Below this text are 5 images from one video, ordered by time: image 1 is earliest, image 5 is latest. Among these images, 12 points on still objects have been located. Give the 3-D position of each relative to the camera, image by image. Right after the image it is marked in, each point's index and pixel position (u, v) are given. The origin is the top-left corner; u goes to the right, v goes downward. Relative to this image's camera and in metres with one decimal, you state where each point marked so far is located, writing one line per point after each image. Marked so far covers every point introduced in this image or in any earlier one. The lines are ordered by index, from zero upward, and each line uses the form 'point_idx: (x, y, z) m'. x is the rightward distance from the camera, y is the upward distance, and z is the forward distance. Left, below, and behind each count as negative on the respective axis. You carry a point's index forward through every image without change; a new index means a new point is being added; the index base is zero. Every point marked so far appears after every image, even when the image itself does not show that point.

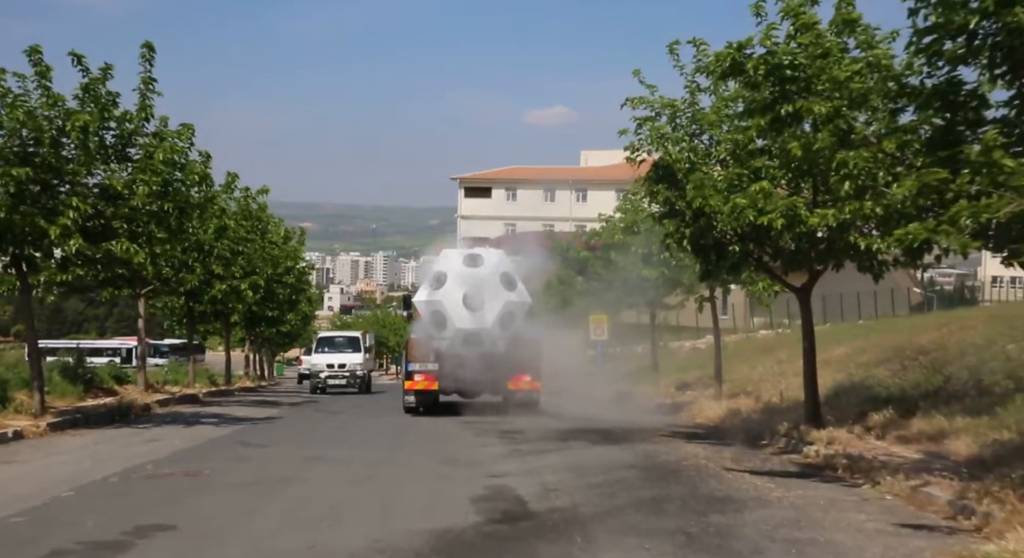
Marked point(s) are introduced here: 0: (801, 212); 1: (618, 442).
0: (+3.6, +0.9, +13.9) m
1: (+1.6, -2.5, +17.2) m
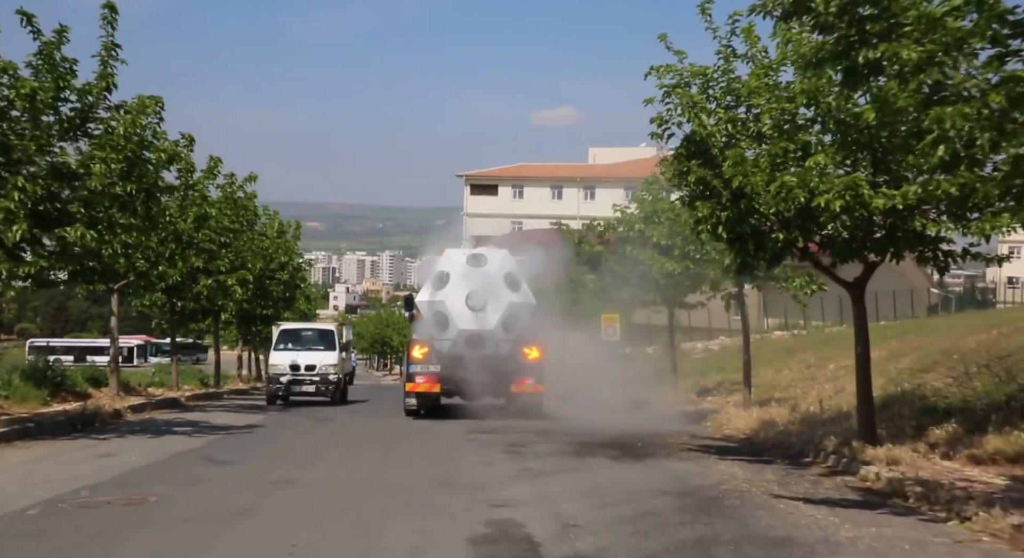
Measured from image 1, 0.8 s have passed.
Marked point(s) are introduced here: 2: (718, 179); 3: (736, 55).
0: (+3.7, +0.9, +11.8) m
1: (+1.7, -2.4, +15.1) m
2: (+2.5, +1.2, +13.4) m
3: (+3.0, +3.0, +14.9) m
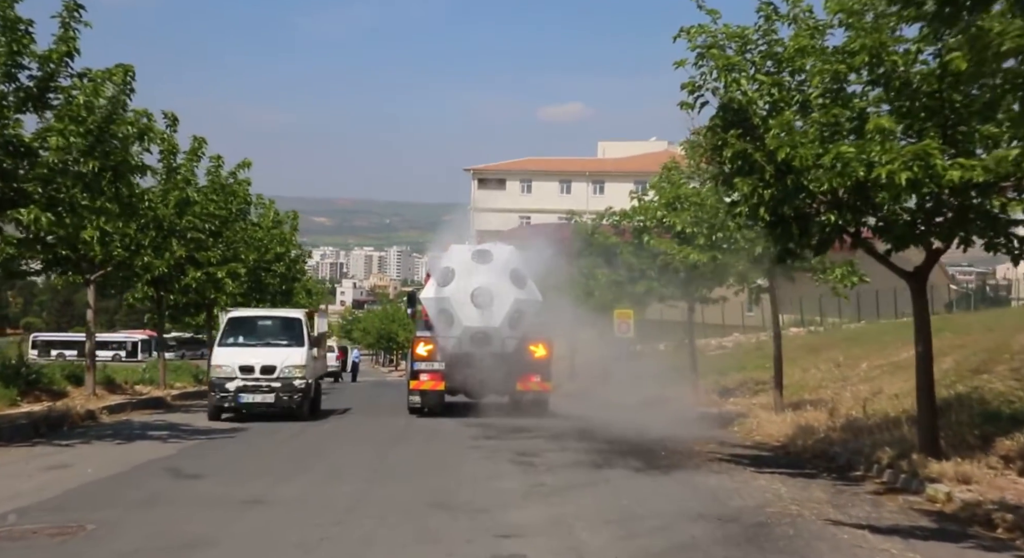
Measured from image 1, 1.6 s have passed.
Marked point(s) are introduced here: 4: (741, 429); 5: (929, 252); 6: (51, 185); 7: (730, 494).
0: (+3.8, +1.1, +10.0) m
1: (+1.8, -2.3, +13.3) m
2: (+2.6, +1.3, +11.7) m
3: (+3.1, +3.1, +13.1) m
4: (+3.7, -2.5, +18.1) m
5: (+4.6, +0.3, +12.1) m
6: (-5.9, +1.2, +14.2) m
7: (+2.2, -2.2, +11.3) m
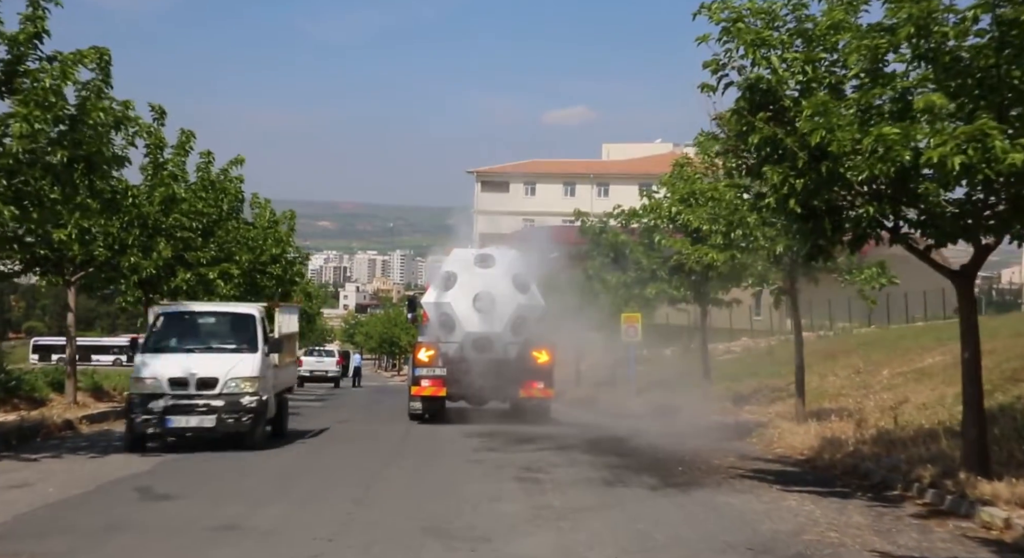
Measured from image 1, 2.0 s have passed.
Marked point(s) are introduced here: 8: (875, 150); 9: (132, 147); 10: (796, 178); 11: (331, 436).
0: (+3.9, +1.1, +8.9) m
1: (+1.9, -2.3, +12.2) m
2: (+2.7, +1.3, +10.5) m
3: (+3.2, +3.1, +12.0) m
4: (+3.8, -2.5, +17.0) m
5: (+4.6, +0.3, +11.0) m
6: (-5.9, +1.2, +13.1) m
7: (+2.3, -2.2, +10.2) m
8: (+3.1, +1.1, +9.5) m
9: (-6.8, +2.4, +20.0) m
10: (+2.7, +0.9, +10.4) m
11: (-3.2, -2.8, +19.6) m
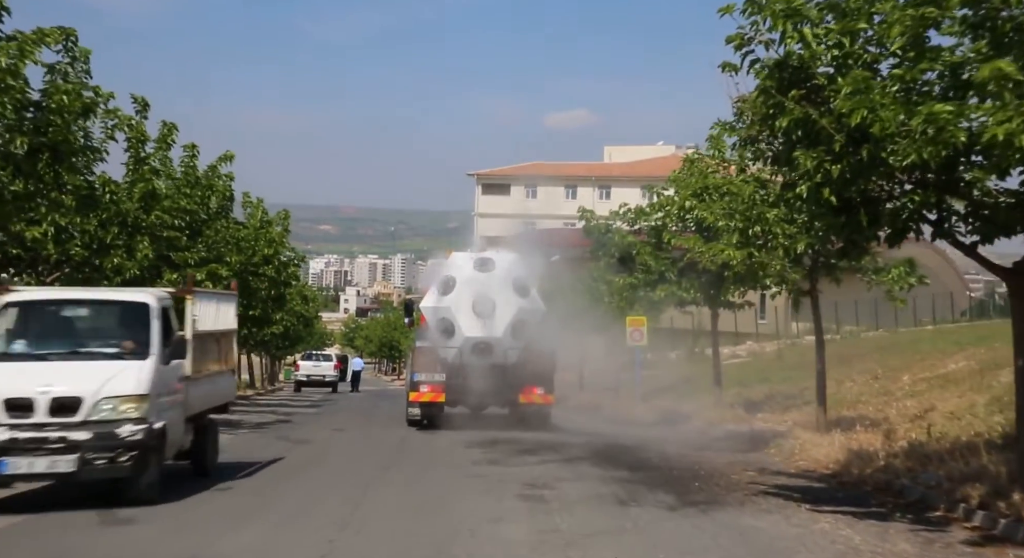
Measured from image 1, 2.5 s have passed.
0: (+3.9, +1.1, +7.8) m
1: (+1.9, -2.3, +11.1) m
2: (+2.7, +1.4, +9.4) m
3: (+3.2, +3.1, +10.9) m
4: (+3.8, -2.5, +15.9) m
5: (+4.6, +0.3, +9.9) m
6: (-5.8, +1.2, +12.0) m
7: (+2.3, -2.2, +9.1) m
8: (+3.1, +1.1, +8.4) m
9: (-6.8, +2.4, +18.9) m
10: (+2.7, +0.9, +9.3) m
11: (-3.2, -2.8, +18.5) m
